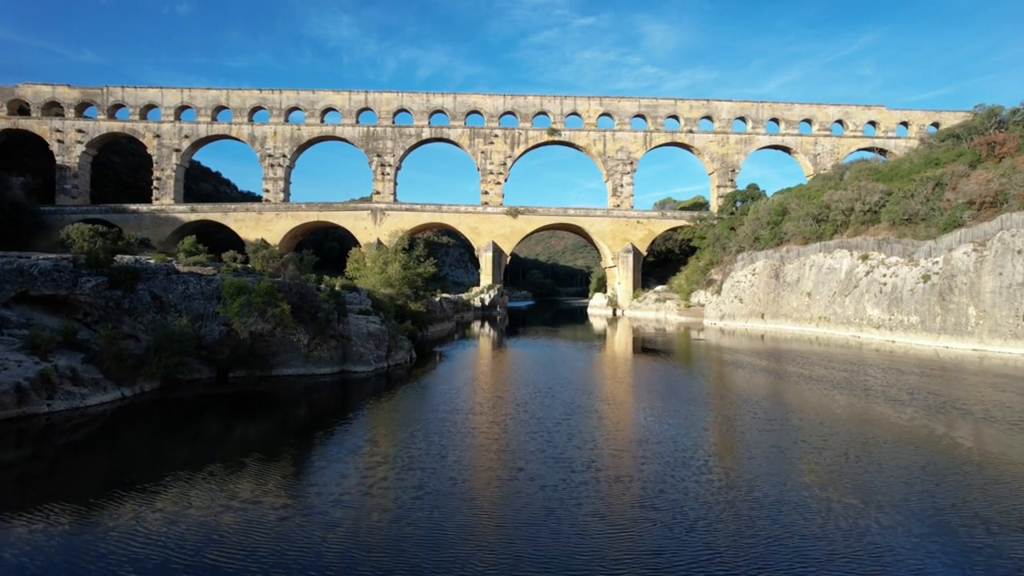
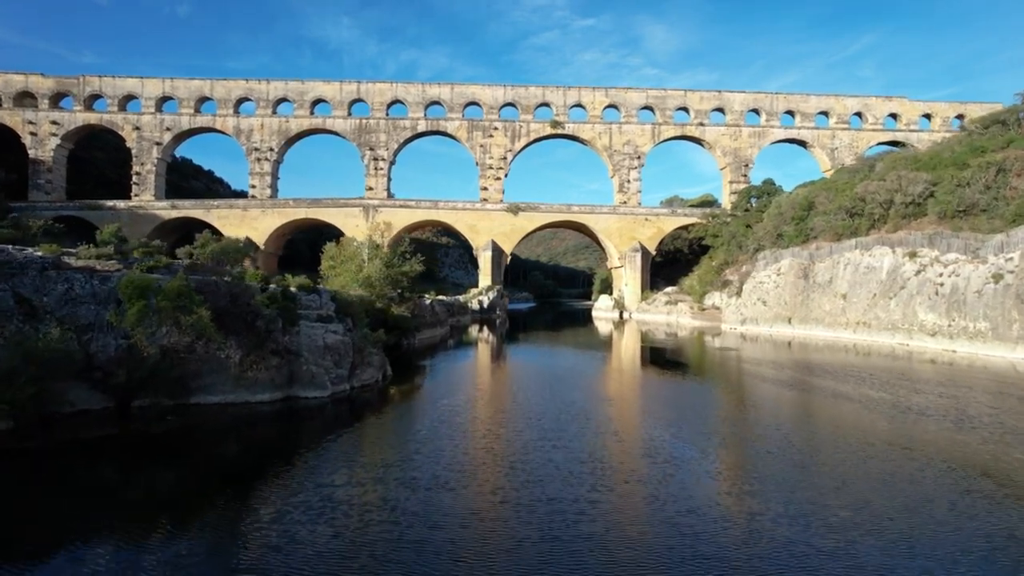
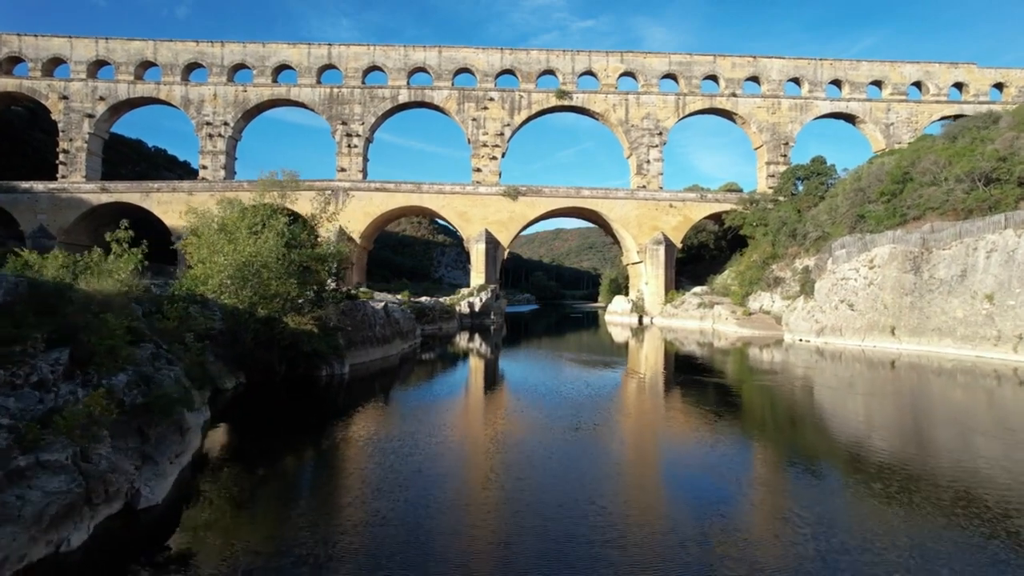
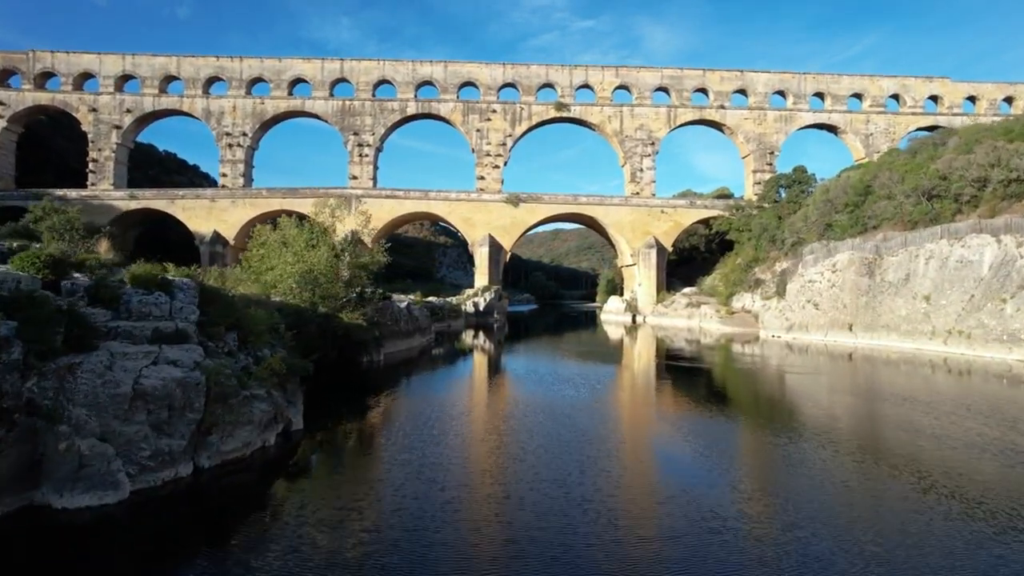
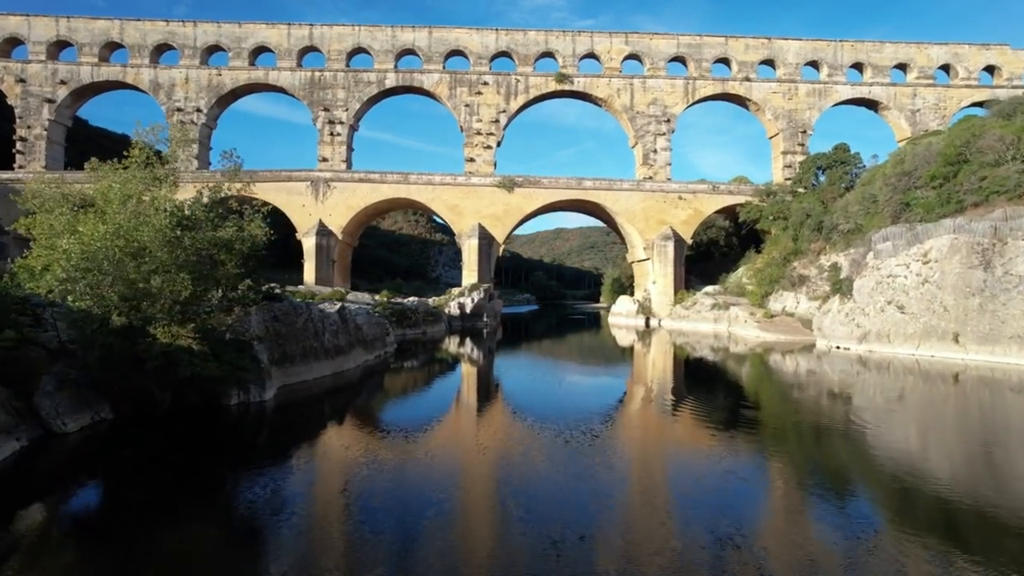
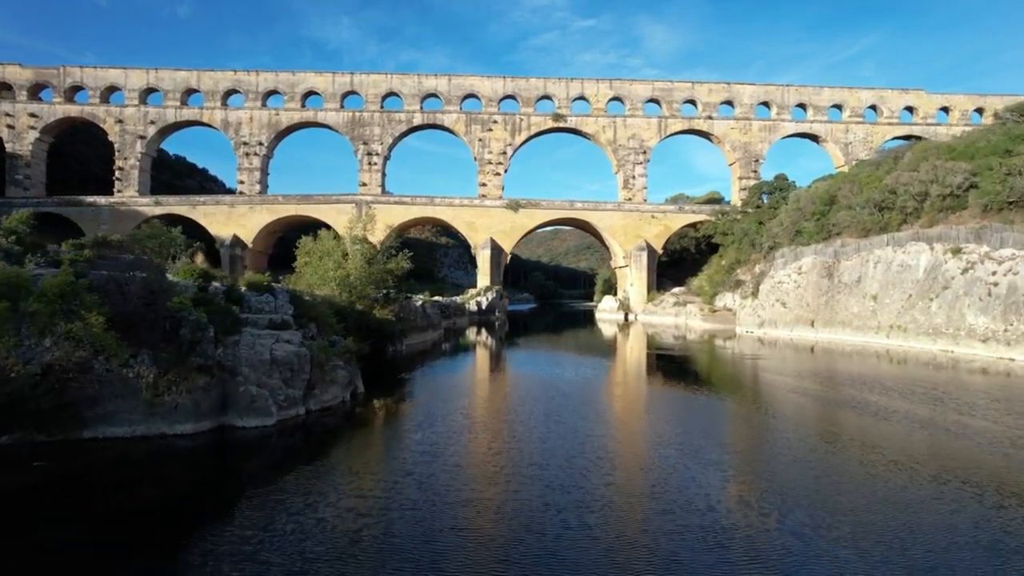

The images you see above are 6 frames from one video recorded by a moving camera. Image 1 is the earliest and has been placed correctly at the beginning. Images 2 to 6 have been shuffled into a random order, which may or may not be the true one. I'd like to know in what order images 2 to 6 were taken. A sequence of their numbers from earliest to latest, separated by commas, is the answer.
2, 6, 4, 3, 5
